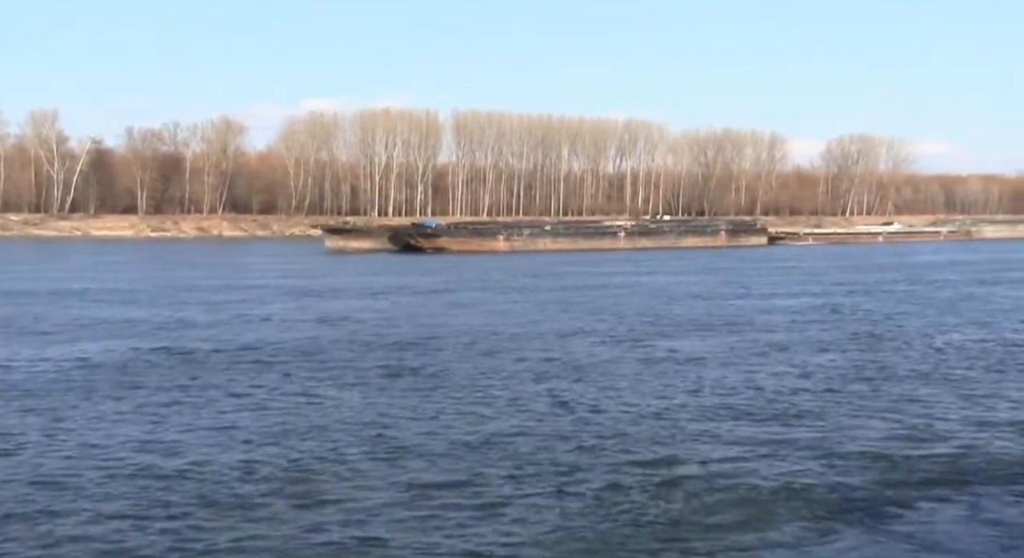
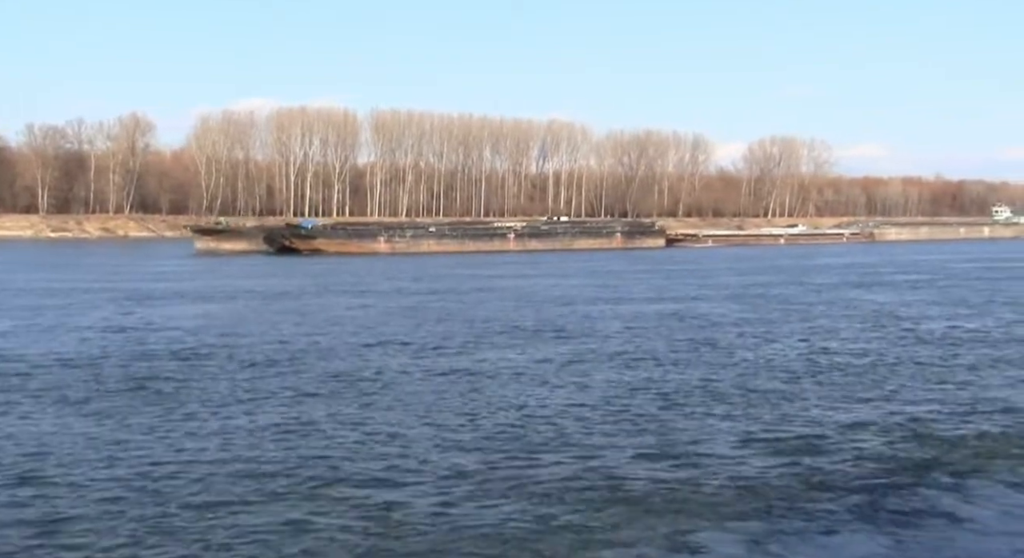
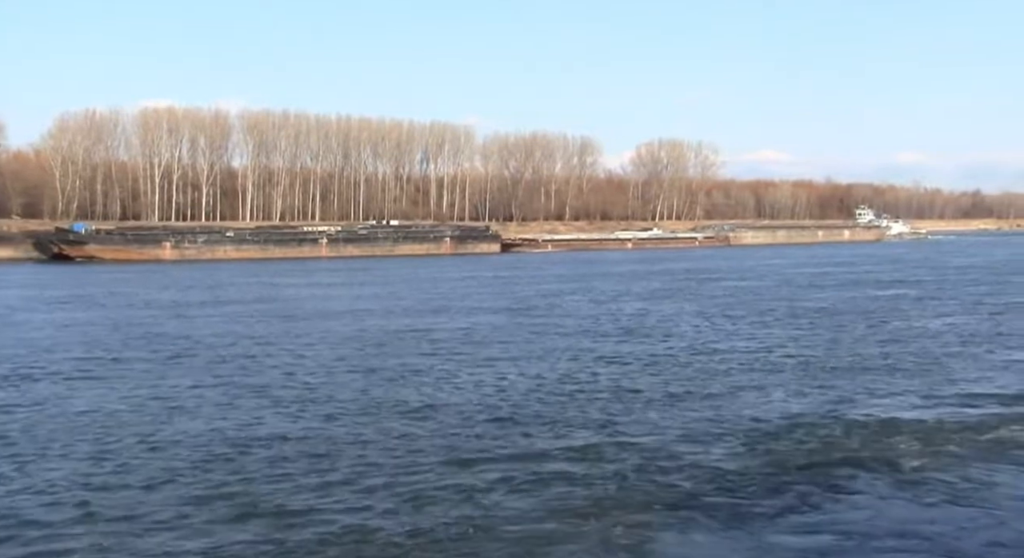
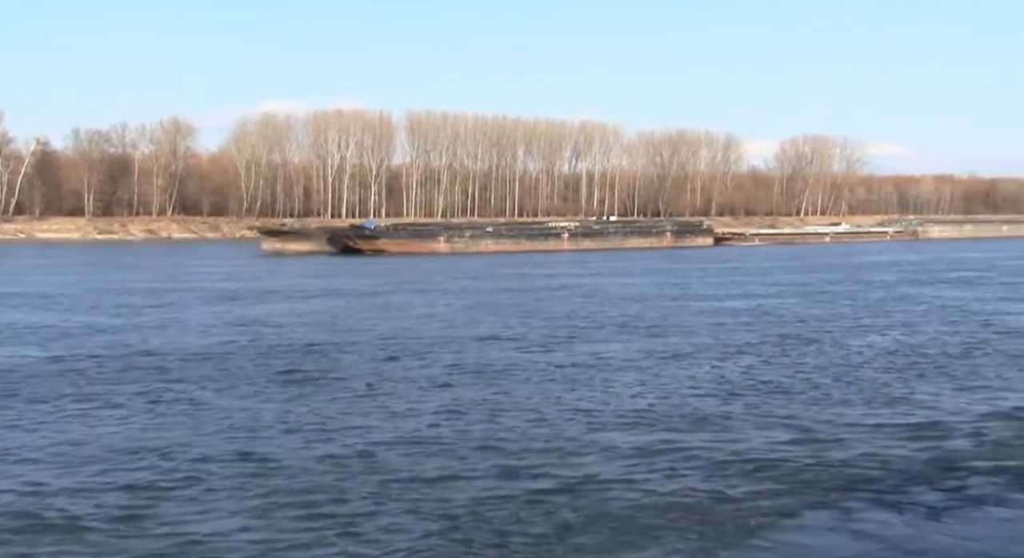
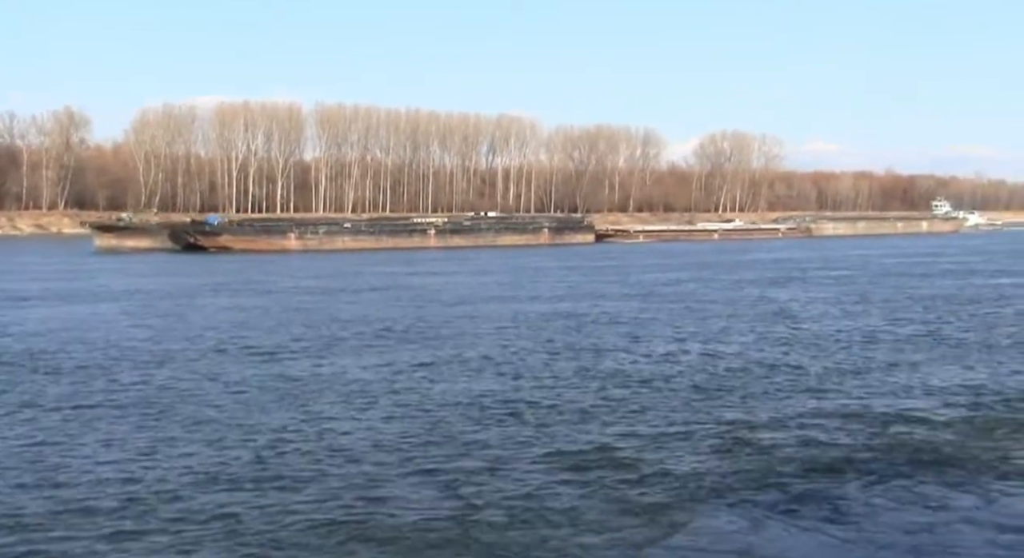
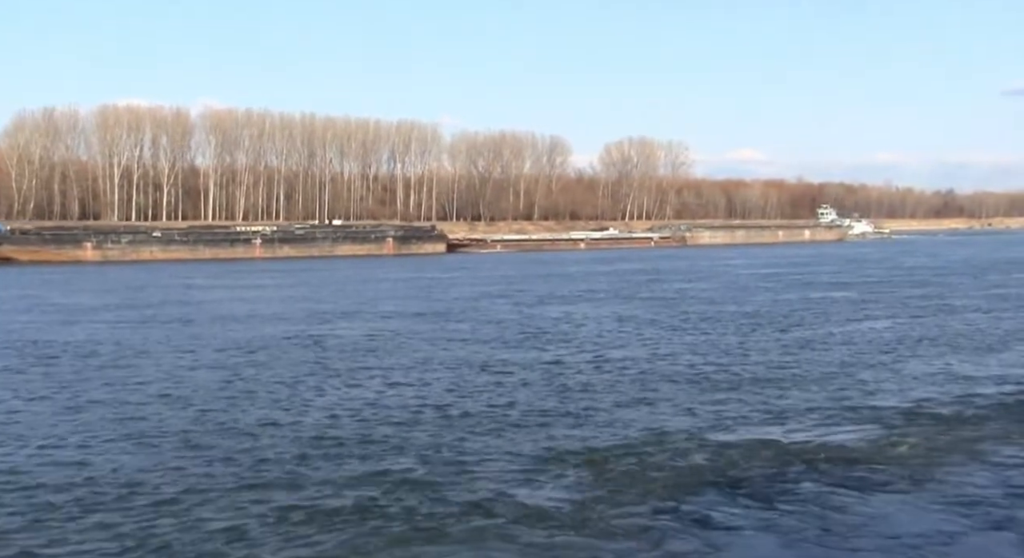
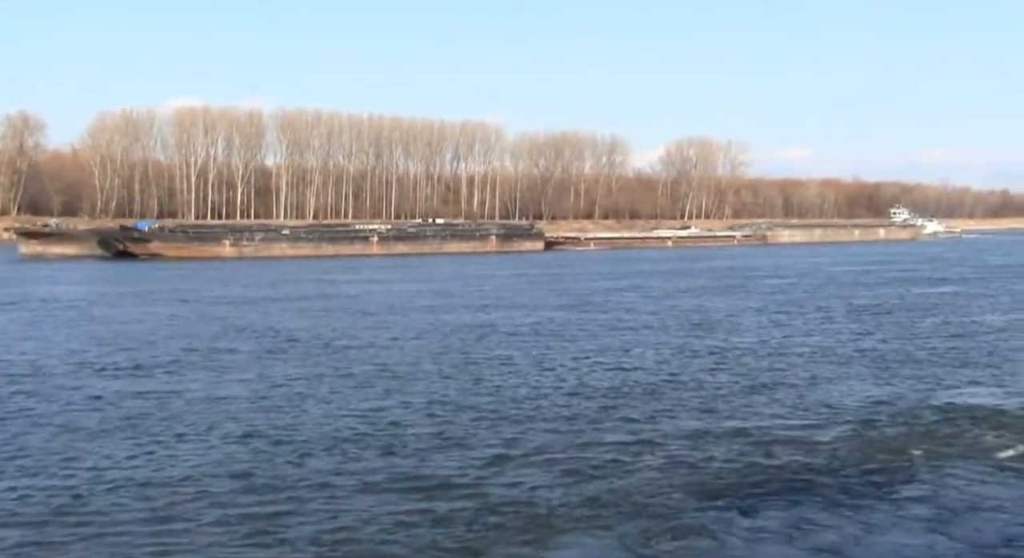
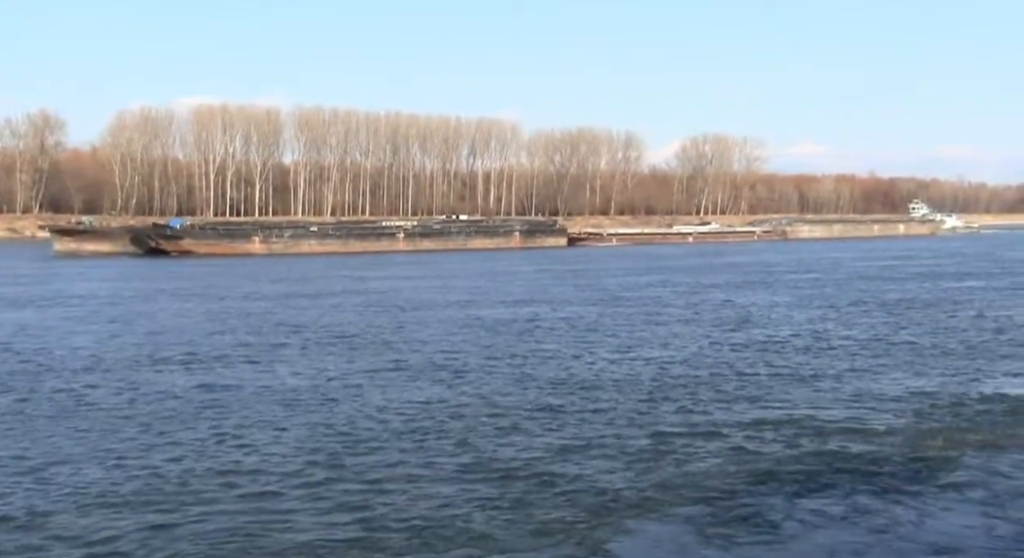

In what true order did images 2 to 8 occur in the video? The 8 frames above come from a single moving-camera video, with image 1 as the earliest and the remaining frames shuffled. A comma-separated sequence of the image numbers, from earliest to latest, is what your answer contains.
4, 2, 5, 8, 7, 3, 6
